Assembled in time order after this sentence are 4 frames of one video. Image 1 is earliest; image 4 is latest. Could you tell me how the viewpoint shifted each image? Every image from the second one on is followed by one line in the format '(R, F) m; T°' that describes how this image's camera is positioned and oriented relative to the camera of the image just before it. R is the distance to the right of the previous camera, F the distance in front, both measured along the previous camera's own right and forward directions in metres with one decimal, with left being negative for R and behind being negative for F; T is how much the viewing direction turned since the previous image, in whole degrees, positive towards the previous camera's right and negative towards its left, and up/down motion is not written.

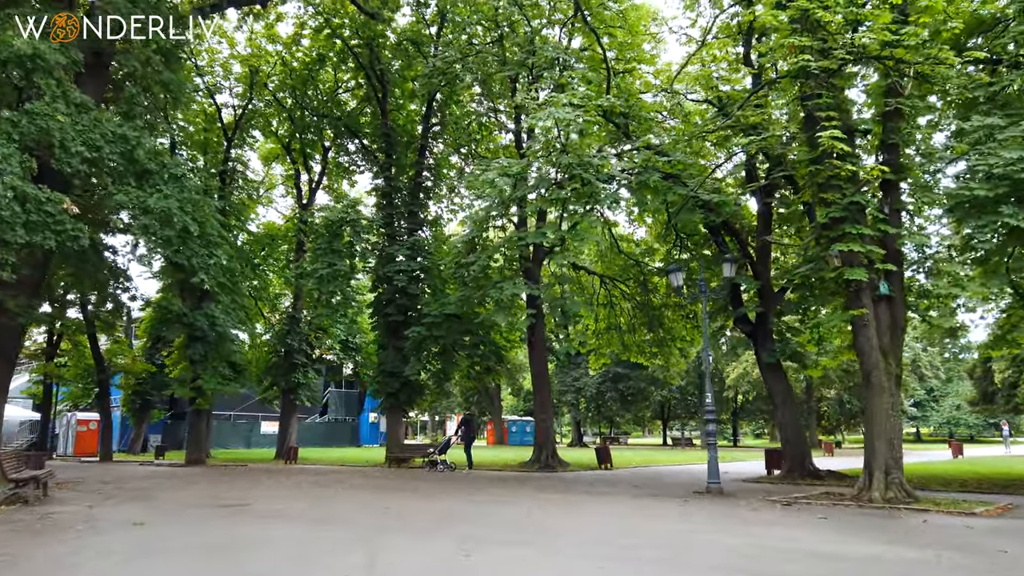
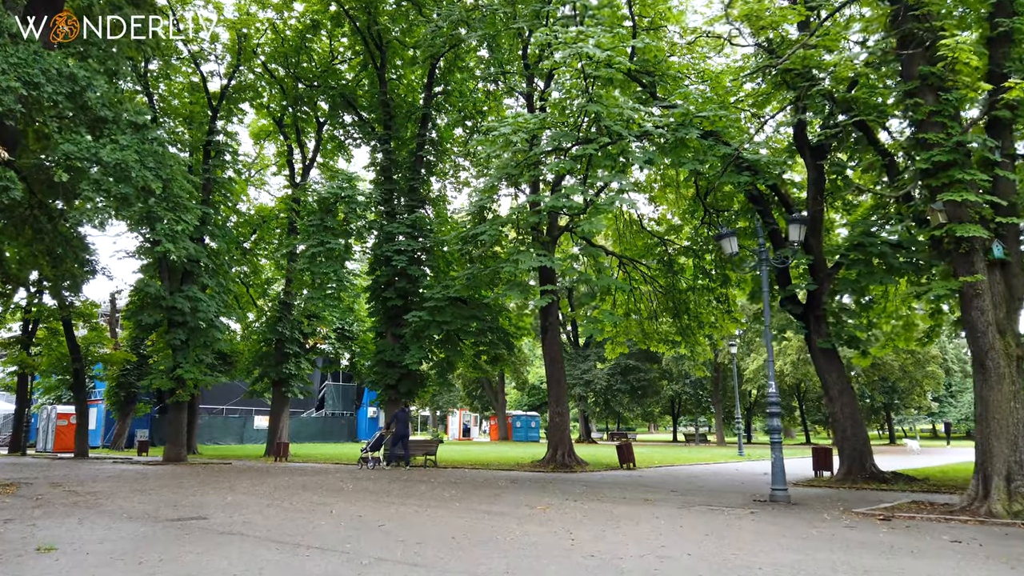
(-0.3, +2.2) m; 0°
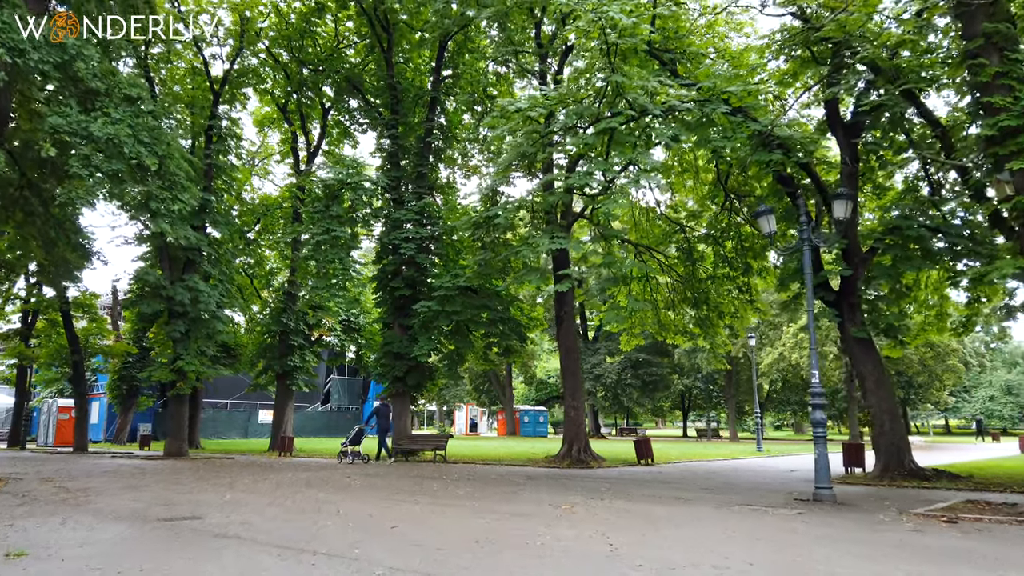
(-0.2, +0.8) m; 0°
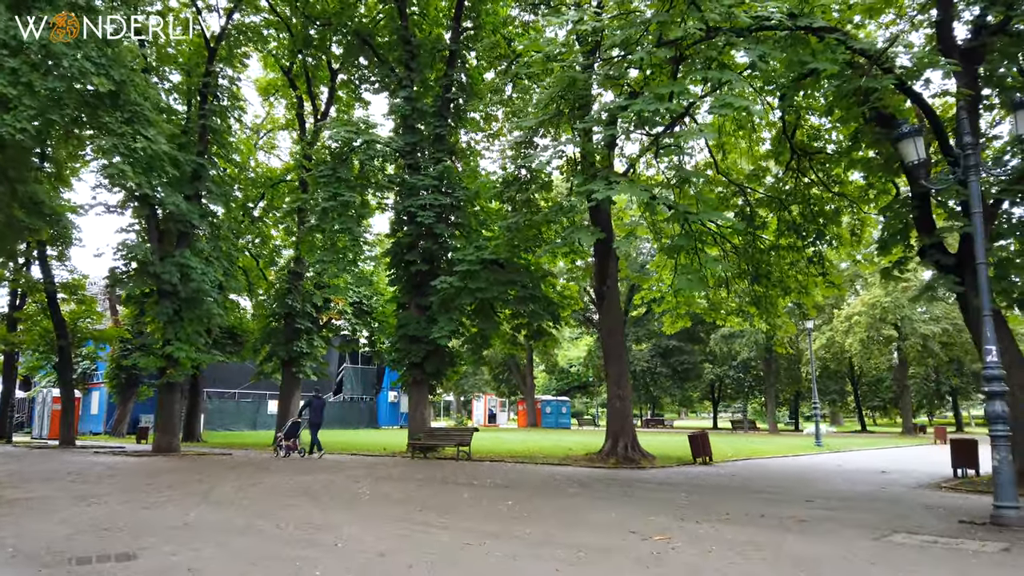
(-0.5, +2.6) m; -1°
